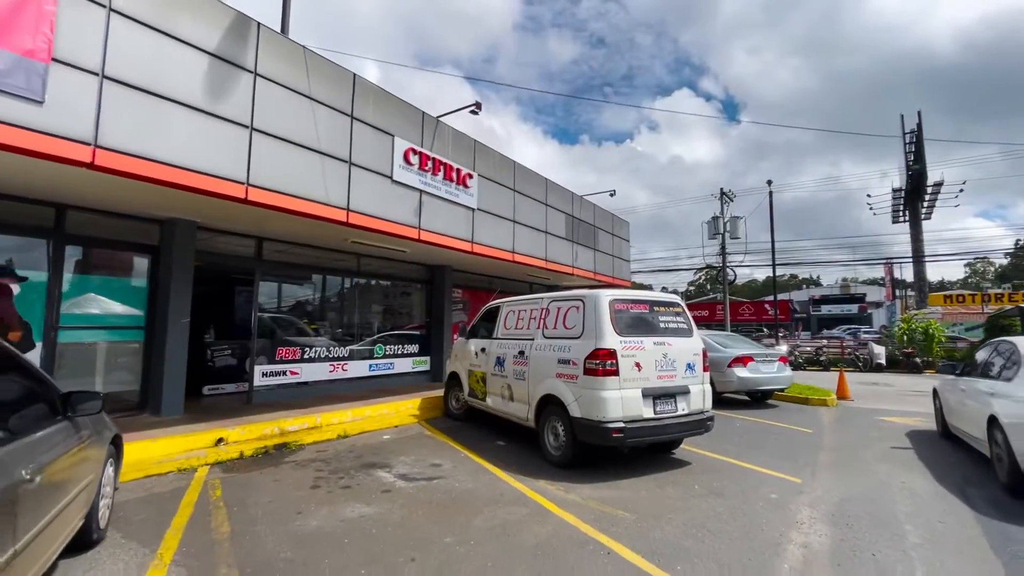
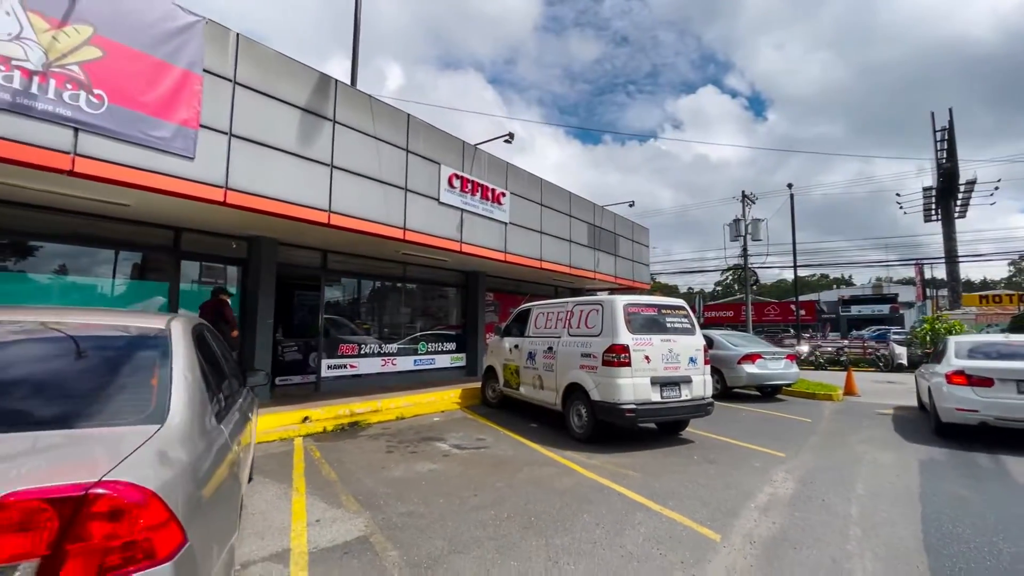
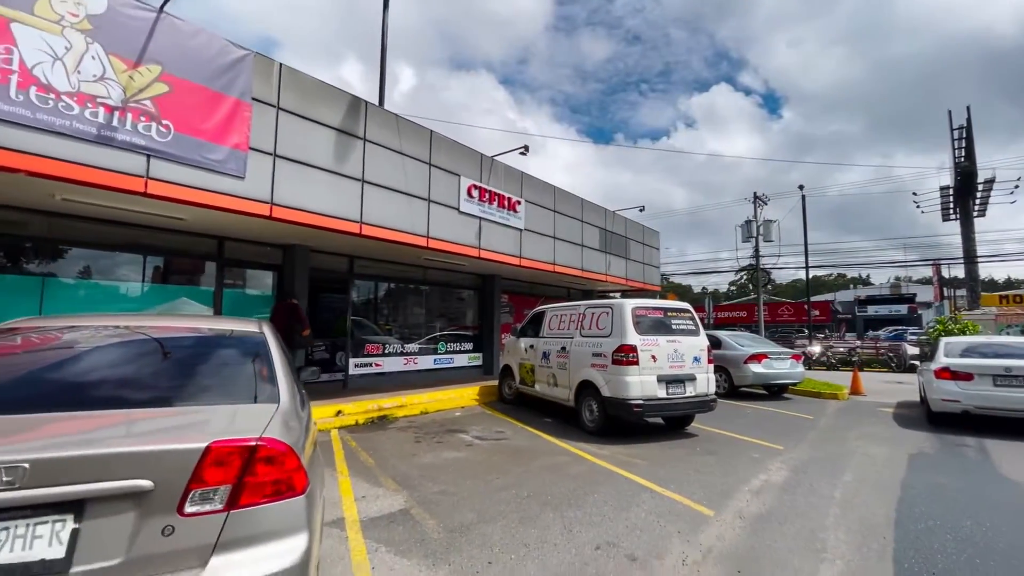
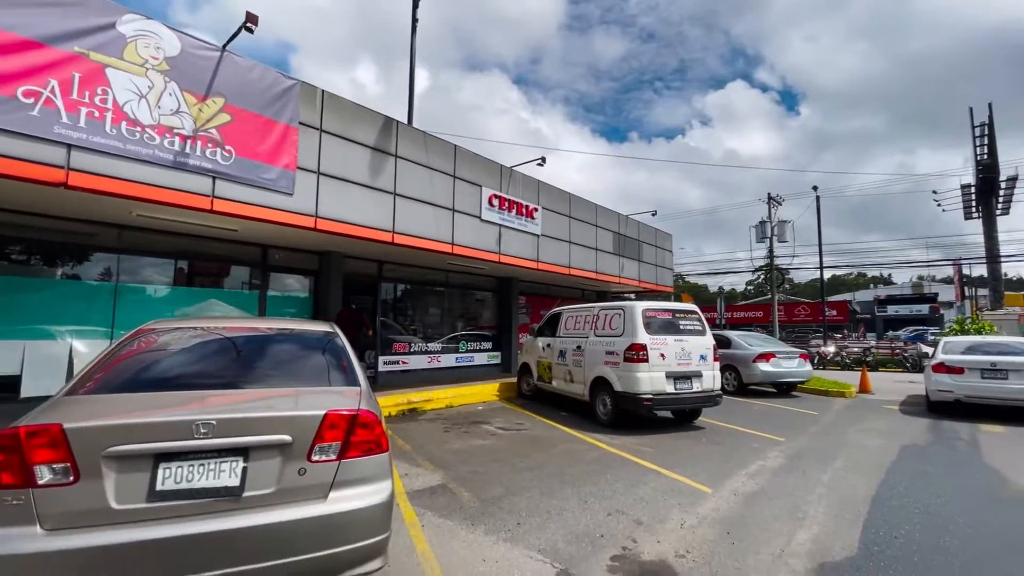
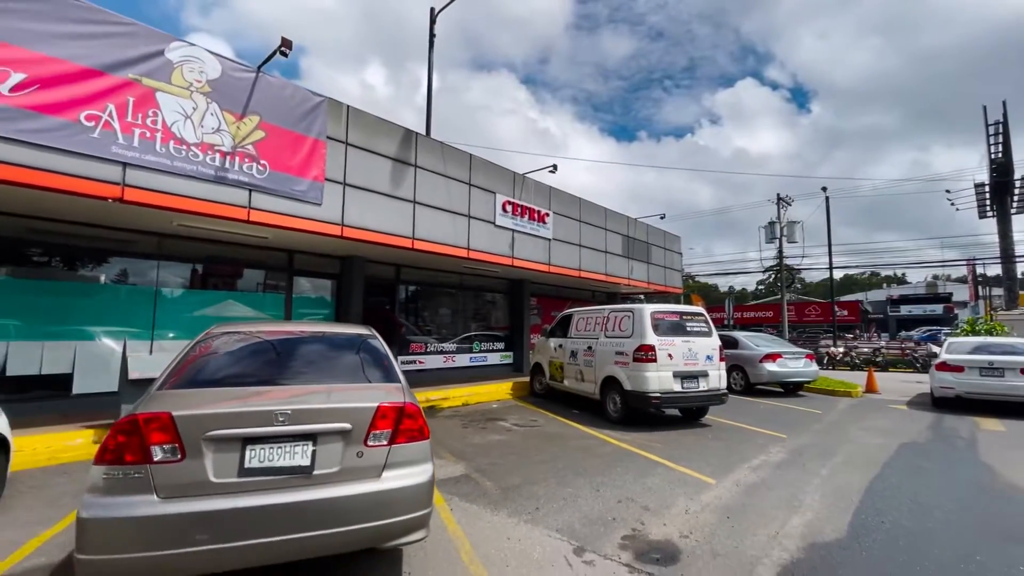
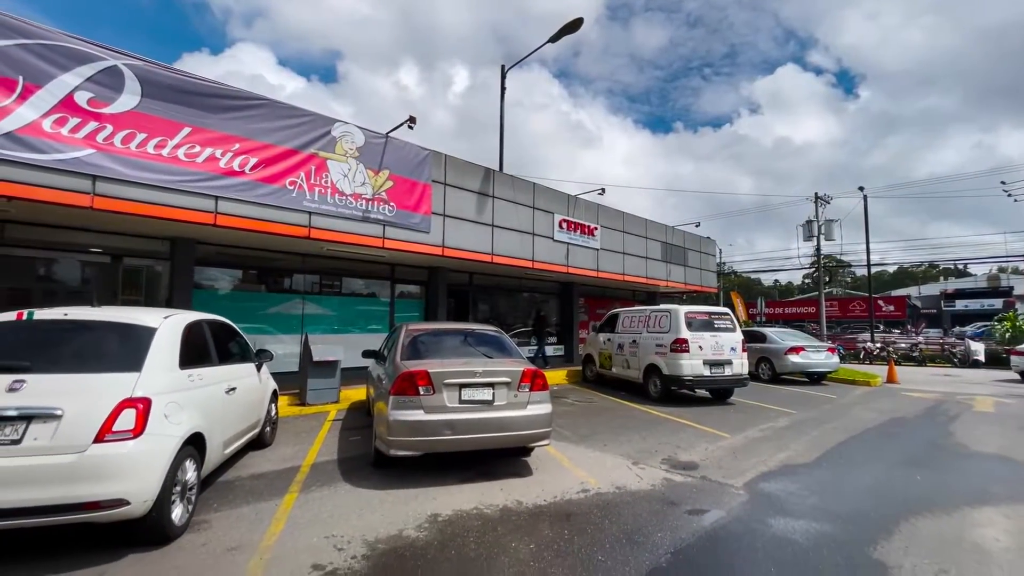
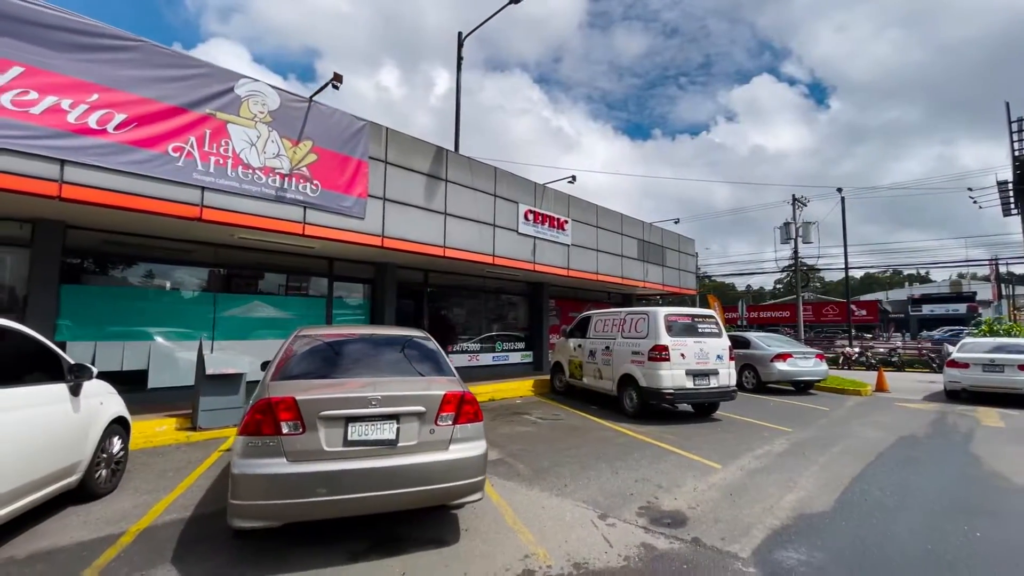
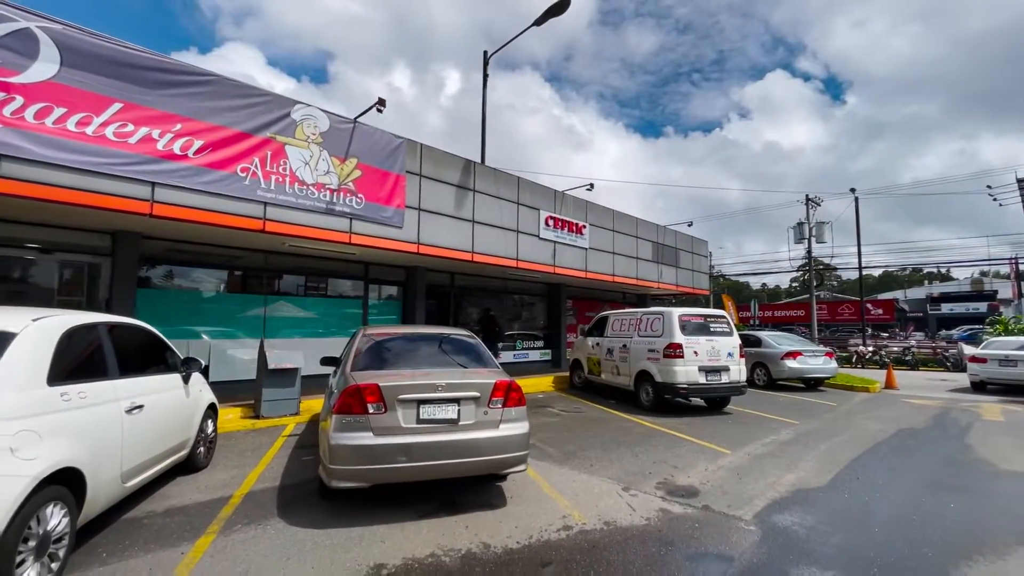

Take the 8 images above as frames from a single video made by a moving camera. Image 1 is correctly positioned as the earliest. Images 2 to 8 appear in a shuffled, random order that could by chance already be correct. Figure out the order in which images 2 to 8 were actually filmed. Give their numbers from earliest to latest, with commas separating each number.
2, 3, 4, 5, 7, 8, 6
